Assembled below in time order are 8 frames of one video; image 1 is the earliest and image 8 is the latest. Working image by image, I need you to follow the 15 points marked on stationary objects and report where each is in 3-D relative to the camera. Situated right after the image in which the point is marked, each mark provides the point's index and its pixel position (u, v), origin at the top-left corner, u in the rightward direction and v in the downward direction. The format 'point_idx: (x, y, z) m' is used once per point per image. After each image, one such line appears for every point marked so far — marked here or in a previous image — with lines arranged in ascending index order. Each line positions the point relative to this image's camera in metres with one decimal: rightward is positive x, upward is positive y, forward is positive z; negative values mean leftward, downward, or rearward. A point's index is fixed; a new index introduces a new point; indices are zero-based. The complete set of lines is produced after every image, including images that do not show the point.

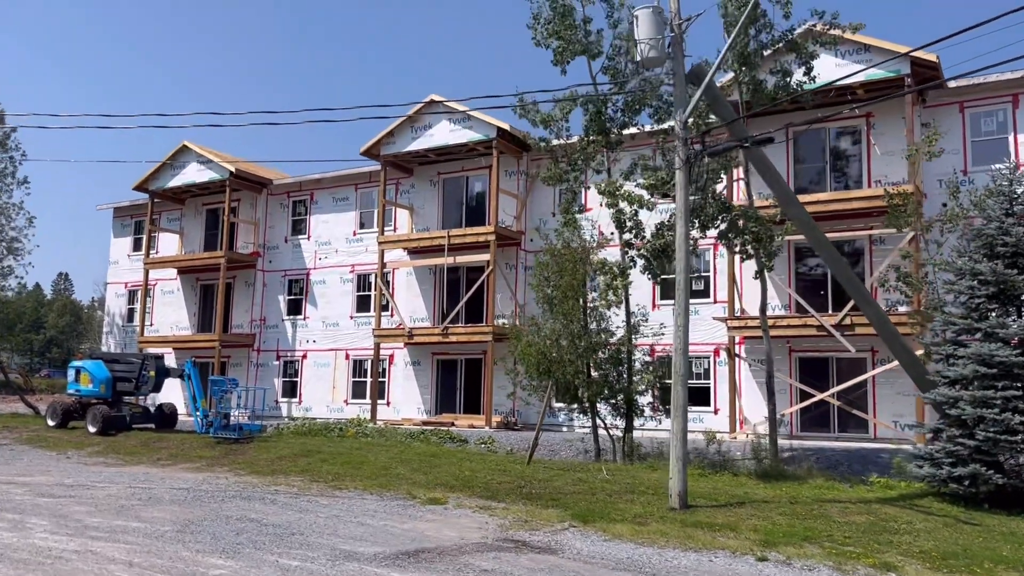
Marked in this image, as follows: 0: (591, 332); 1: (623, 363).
0: (+1.7, -0.9, +17.7) m
1: (+2.3, -1.6, +17.9) m
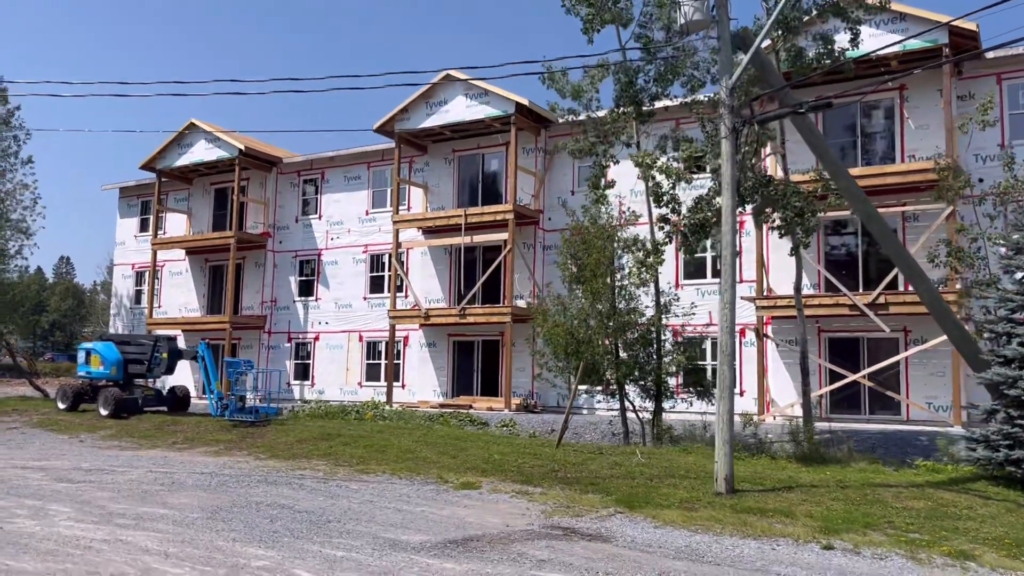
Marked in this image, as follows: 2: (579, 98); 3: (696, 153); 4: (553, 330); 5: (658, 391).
0: (+2.2, -0.5, +17.1) m
1: (+2.8, -1.1, +17.4) m
2: (+1.2, +3.5, +15.5) m
3: (+3.1, +2.3, +14.5) m
4: (+0.9, -0.9, +17.3) m
5: (+3.0, -2.1, +17.5) m
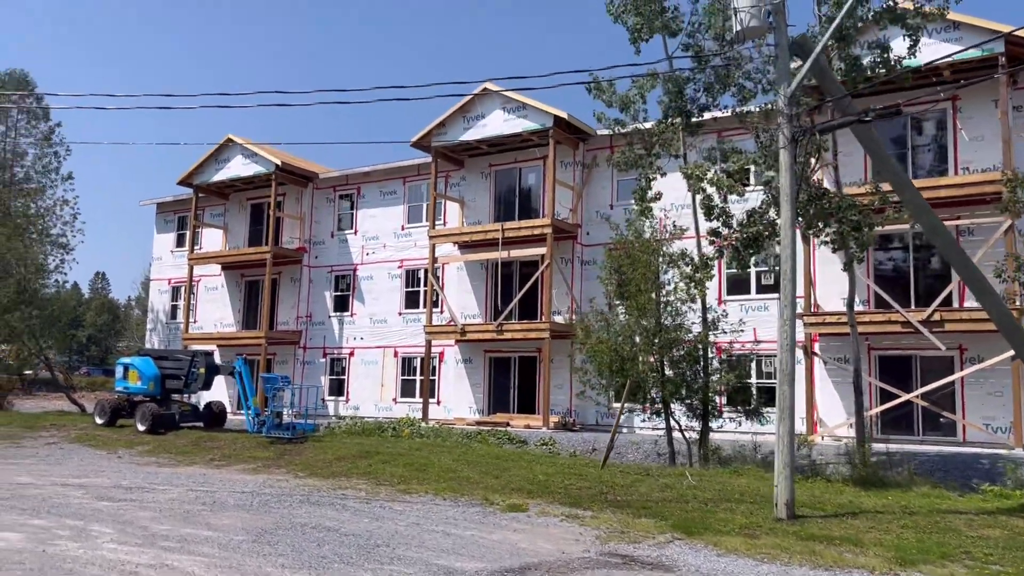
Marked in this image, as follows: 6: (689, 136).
0: (+3.0, -0.8, +16.7) m
1: (+3.7, -1.4, +16.9) m
2: (+2.0, +3.2, +15.1) m
3: (+3.9, +2.0, +14.1) m
4: (+1.7, -1.2, +16.8) m
5: (+3.8, -2.4, +17.0) m
6: (+3.2, +2.8, +15.7) m
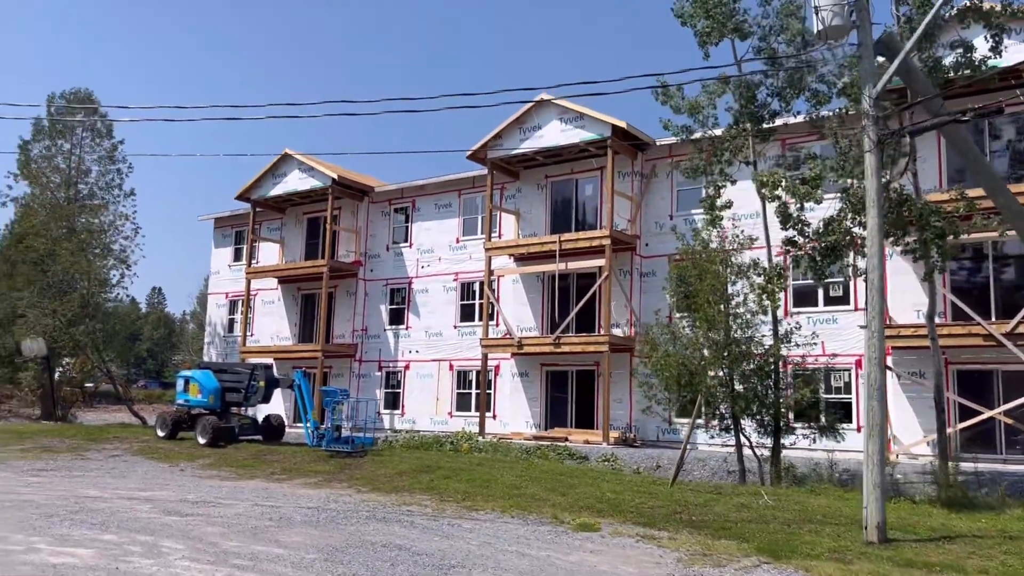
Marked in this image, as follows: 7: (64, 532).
0: (+4.2, -1.0, +16.1) m
1: (+4.9, -1.7, +16.3) m
2: (+3.1, +3.0, +14.7) m
3: (+4.9, +1.8, +13.5) m
4: (+2.9, -1.4, +16.4) m
5: (+5.0, -2.6, +16.4) m
6: (+4.4, +2.6, +15.2) m
7: (-4.9, -2.7, +9.5) m
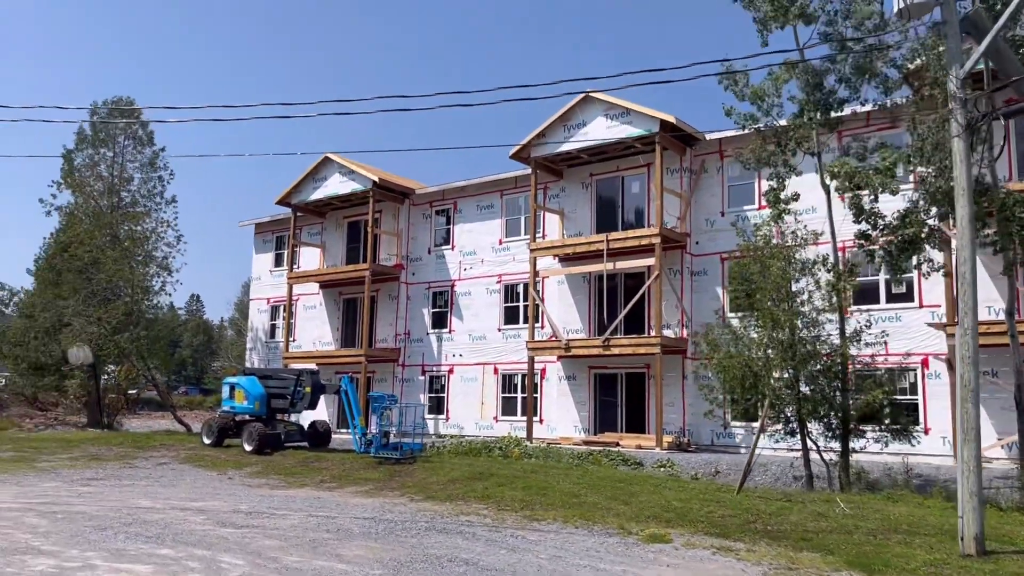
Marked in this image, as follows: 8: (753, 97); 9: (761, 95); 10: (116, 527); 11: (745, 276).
0: (+5.2, -1.0, +15.4) m
1: (+5.9, -1.6, +15.5) m
2: (+4.0, +3.0, +14.0) m
3: (+5.8, +1.9, +12.8) m
4: (+3.9, -1.4, +15.7) m
5: (+6.1, -2.6, +15.6) m
6: (+5.3, +2.6, +14.5) m
7: (-4.2, -2.7, +9.1) m
8: (+3.9, +3.0, +13.8) m
9: (+4.0, +3.1, +14.1) m
10: (-4.8, -2.9, +10.3) m
11: (+4.3, +0.2, +15.9) m
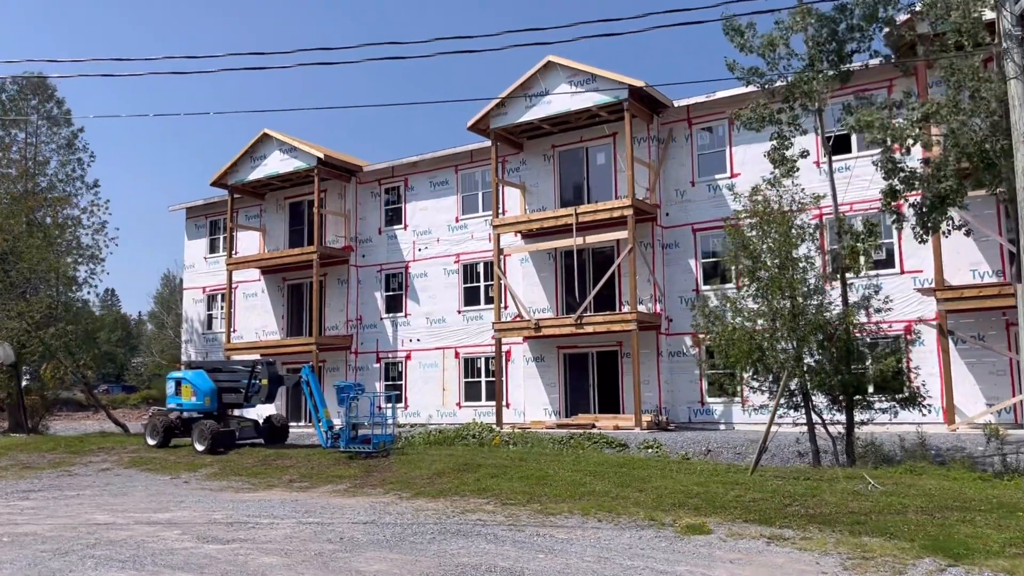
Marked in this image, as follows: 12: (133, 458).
0: (+5.1, -0.4, +14.6) m
1: (+5.7, -1.0, +14.8) m
2: (+3.9, +3.6, +13.1) m
3: (+5.8, +2.5, +12.0) m
4: (+3.7, -0.8, +14.8) m
5: (+5.9, -2.0, +14.9) m
6: (+5.1, +3.2, +13.6) m
7: (-3.7, -2.5, +7.6) m
8: (+3.7, +3.5, +12.8) m
9: (+3.9, +3.6, +13.2) m
10: (-4.4, -2.7, +8.7) m
11: (+4.1, +0.8, +15.0) m
12: (-8.7, -3.9, +19.7) m
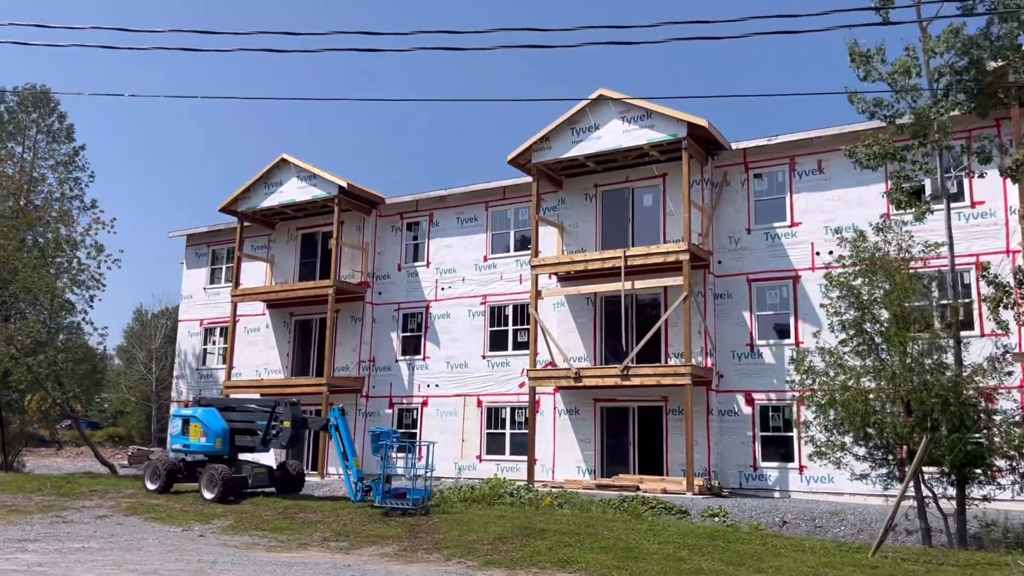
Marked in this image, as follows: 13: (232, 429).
0: (+6.3, -1.2, +13.1) m
1: (+6.9, -1.9, +13.3) m
2: (+5.4, +2.8, +11.7) m
3: (+7.2, +1.7, +10.7) m
4: (+5.0, -1.6, +13.2) m
5: (+7.1, -2.9, +13.3) m
6: (+6.5, +2.4, +12.3) m
7: (-2.3, -2.6, +5.6) m
8: (+5.2, +2.8, +11.5) m
9: (+5.4, +2.9, +11.8) m
10: (-3.0, -2.7, +6.8) m
11: (+5.3, -0.1, +13.5) m
12: (-7.8, -4.4, +17.5) m
13: (-5.9, -3.0, +18.4) m
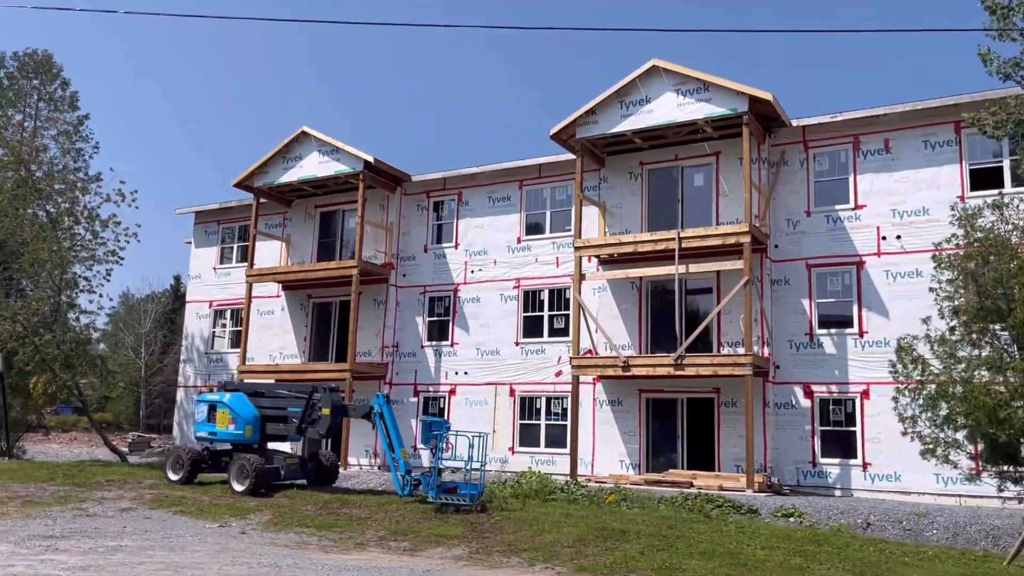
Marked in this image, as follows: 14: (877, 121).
0: (+7.5, -1.0, +11.9) m
1: (+8.1, -1.7, +12.1) m
2: (+6.6, +3.1, +10.5) m
3: (+8.5, +1.9, +9.5) m
4: (+6.1, -1.4, +12.0) m
5: (+8.2, -2.7, +12.2) m
6: (+7.8, +2.6, +11.1) m
7: (-1.0, -2.3, +4.3) m
8: (+6.5, +3.1, +10.3) m
9: (+6.6, +3.2, +10.6) m
10: (-1.8, -2.4, +5.4) m
11: (+6.5, +0.2, +12.3) m
12: (-6.7, -3.9, +16.1) m
13: (-4.9, -2.5, +17.0) m
14: (+8.4, +3.8, +19.9) m
